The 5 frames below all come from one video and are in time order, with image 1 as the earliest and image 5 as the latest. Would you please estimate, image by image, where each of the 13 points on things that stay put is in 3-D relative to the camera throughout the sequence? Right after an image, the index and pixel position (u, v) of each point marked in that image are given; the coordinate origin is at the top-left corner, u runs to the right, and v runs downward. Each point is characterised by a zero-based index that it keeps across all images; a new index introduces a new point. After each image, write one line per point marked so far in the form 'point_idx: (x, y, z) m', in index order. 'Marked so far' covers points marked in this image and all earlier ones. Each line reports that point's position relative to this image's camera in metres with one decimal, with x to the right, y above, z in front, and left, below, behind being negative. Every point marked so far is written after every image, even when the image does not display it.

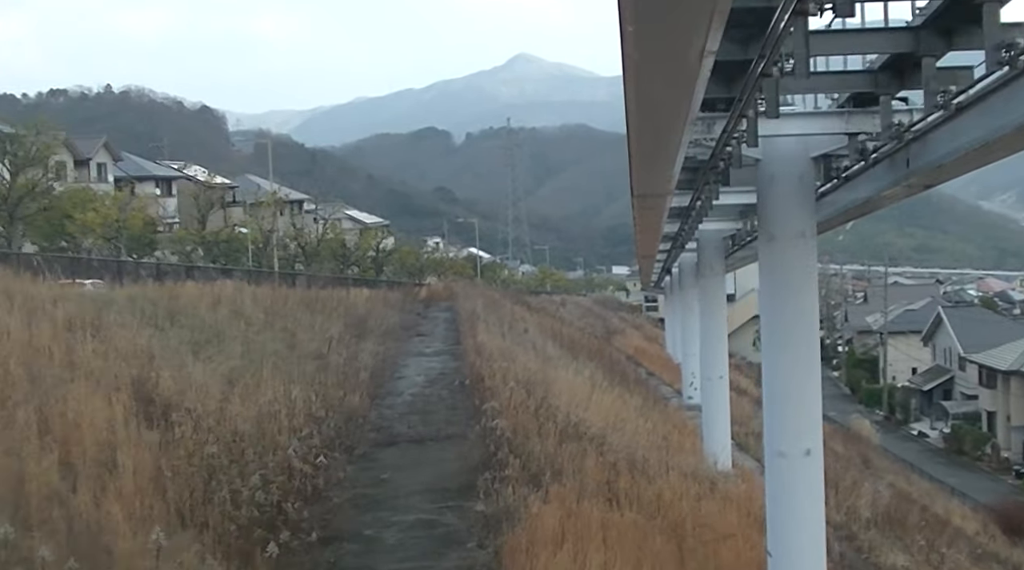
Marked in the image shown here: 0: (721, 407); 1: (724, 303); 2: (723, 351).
0: (+3.6, -2.1, +14.9) m
1: (+3.6, -0.3, +15.1) m
2: (+3.7, -1.1, +15.2) m
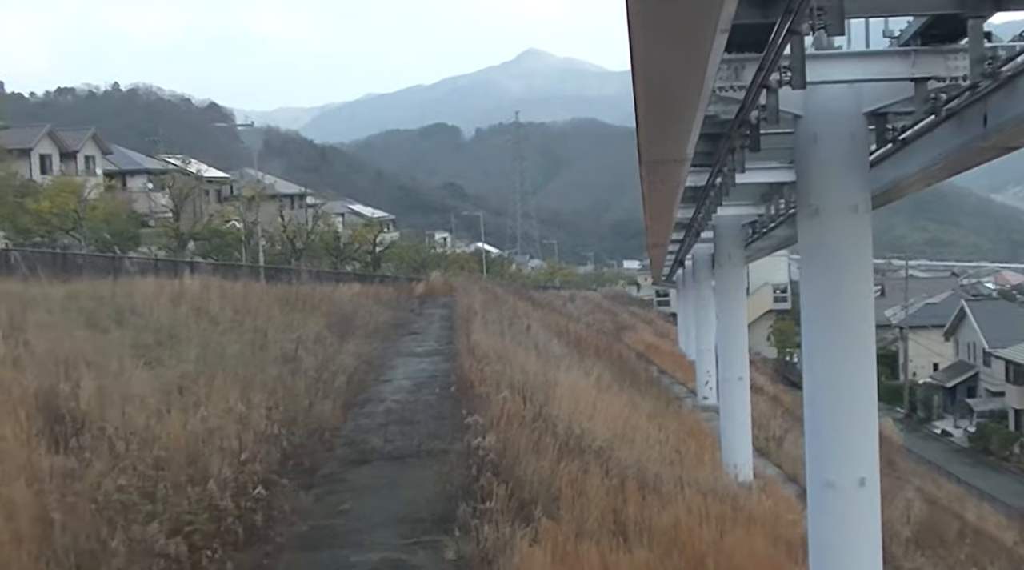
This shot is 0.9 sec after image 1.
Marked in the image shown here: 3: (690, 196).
0: (+3.5, -2.0, +13.5) m
1: (+3.6, -0.2, +13.7) m
2: (+3.6, -1.0, +13.7) m
3: (+2.4, +1.2, +12.1) m
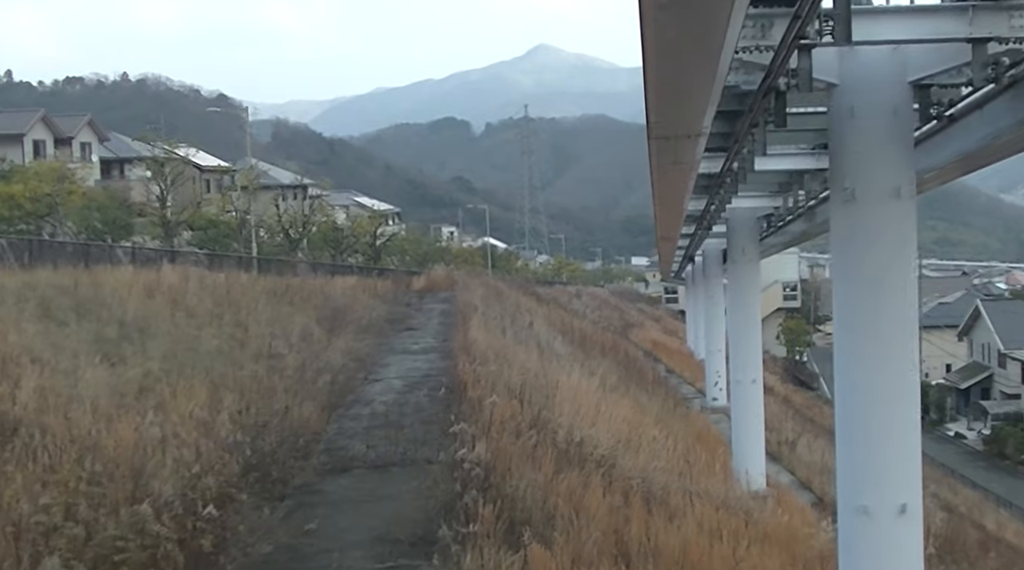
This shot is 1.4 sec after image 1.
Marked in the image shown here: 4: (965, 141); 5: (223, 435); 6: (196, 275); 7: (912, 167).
0: (+3.5, -1.9, +12.7) m
1: (+3.6, -0.1, +12.9) m
2: (+3.6, -0.9, +12.9) m
3: (+2.4, +1.3, +11.3) m
4: (+2.5, +0.8, +4.8) m
5: (-2.3, -1.2, +7.0) m
6: (-4.6, +0.2, +12.9) m
7: (+2.3, +0.7, +5.0) m
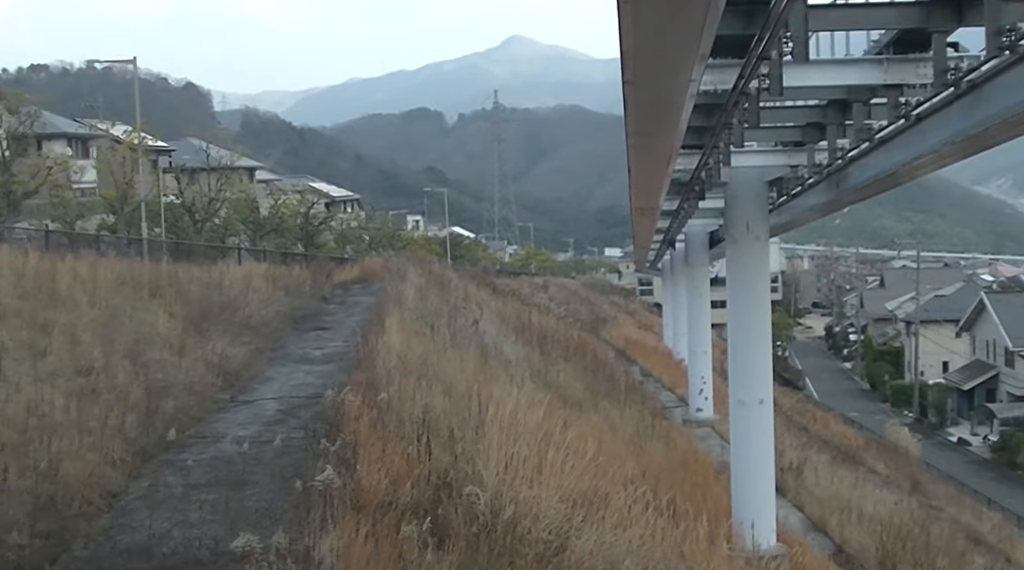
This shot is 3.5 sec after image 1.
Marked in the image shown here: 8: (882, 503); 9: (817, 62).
0: (+2.7, -1.8, +9.6) m
1: (+2.8, 0.0, +9.7) m
2: (+2.8, -0.8, +9.8) m
3: (+1.7, +1.4, +8.1) m
4: (+1.9, +0.9, +1.6) m
5: (-2.9, -1.1, +3.7) m
6: (-5.4, +0.3, +9.5) m
7: (+1.7, +0.7, +1.7) m
8: (+6.1, -3.6, +14.5) m
9: (+2.0, +1.5, +5.8) m
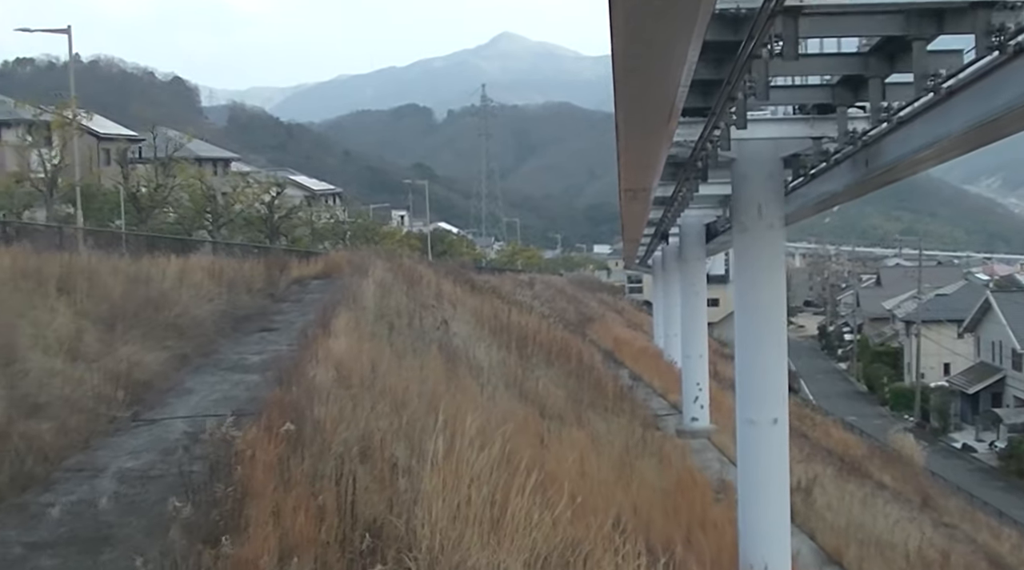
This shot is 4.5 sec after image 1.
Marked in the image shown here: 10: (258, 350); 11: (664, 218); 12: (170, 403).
0: (+2.4, -1.8, +8.1) m
1: (+2.5, +0.1, +8.2) m
2: (+2.5, -0.8, +8.3) m
3: (+1.4, +1.4, +6.5) m
4: (+1.7, +0.9, +0.1) m
5: (-3.2, -1.1, +2.2) m
6: (-5.7, +0.4, +7.9) m
7: (+1.5, +0.7, +0.2) m
8: (+5.7, -3.6, +13.1) m
9: (+1.7, +1.5, +4.3) m
10: (-2.7, -0.7, +9.5) m
11: (+2.6, +1.1, +15.3) m
12: (-2.9, -1.0, +7.4) m
